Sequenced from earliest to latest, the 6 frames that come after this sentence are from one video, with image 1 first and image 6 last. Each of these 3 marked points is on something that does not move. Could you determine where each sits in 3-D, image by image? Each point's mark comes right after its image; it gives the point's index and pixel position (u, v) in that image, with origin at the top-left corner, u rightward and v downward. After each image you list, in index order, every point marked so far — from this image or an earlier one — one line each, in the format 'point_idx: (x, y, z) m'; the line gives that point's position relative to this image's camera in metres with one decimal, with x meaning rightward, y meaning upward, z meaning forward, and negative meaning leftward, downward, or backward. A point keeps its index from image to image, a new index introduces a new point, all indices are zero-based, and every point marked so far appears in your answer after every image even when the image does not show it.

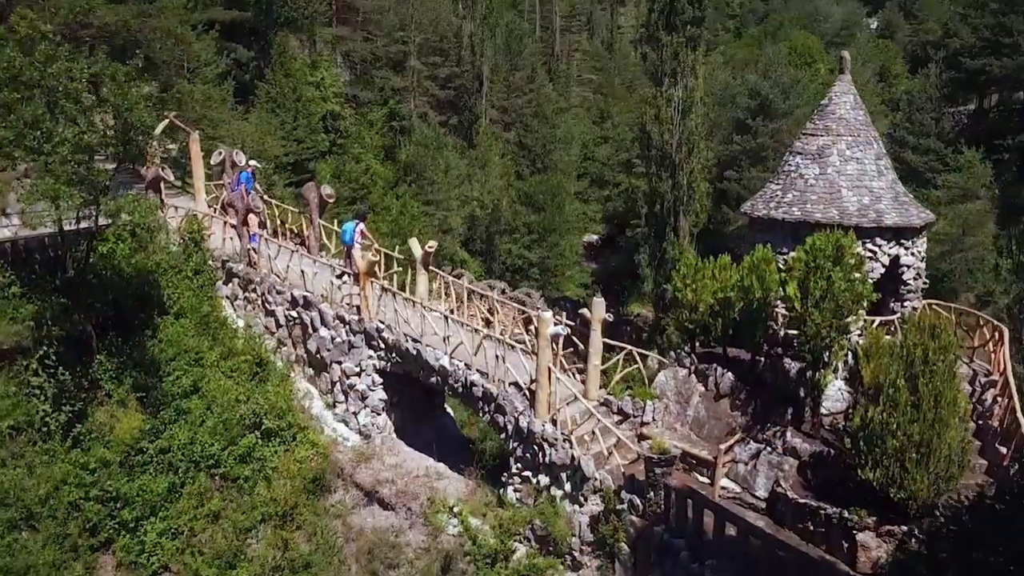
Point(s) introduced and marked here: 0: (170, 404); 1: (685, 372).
0: (-4.4, -1.5, +11.5) m
1: (+2.1, -1.1, +11.1) m
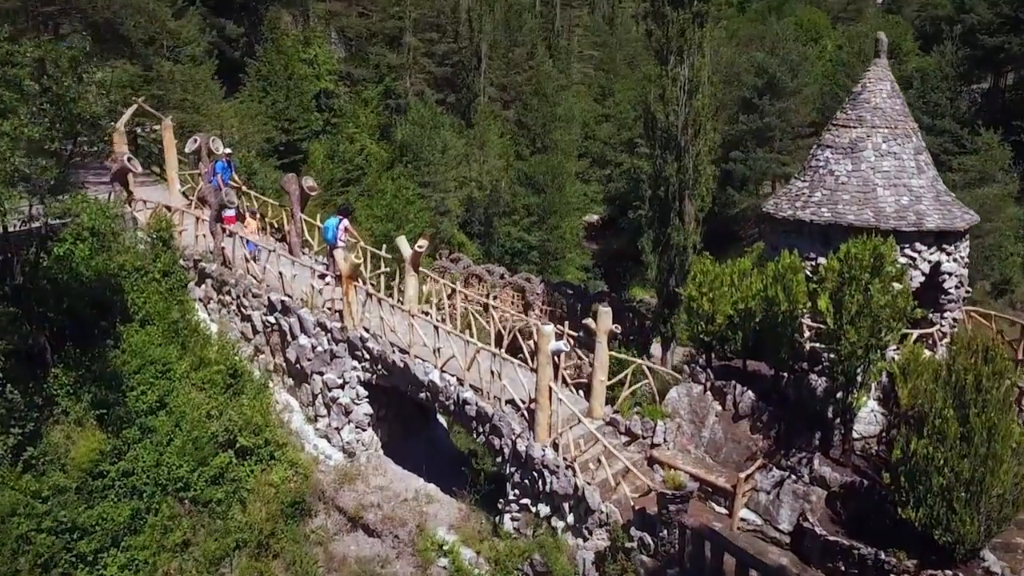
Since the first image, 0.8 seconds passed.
0: (-4.4, -1.6, +10.5) m
1: (+2.1, -1.2, +10.1) m
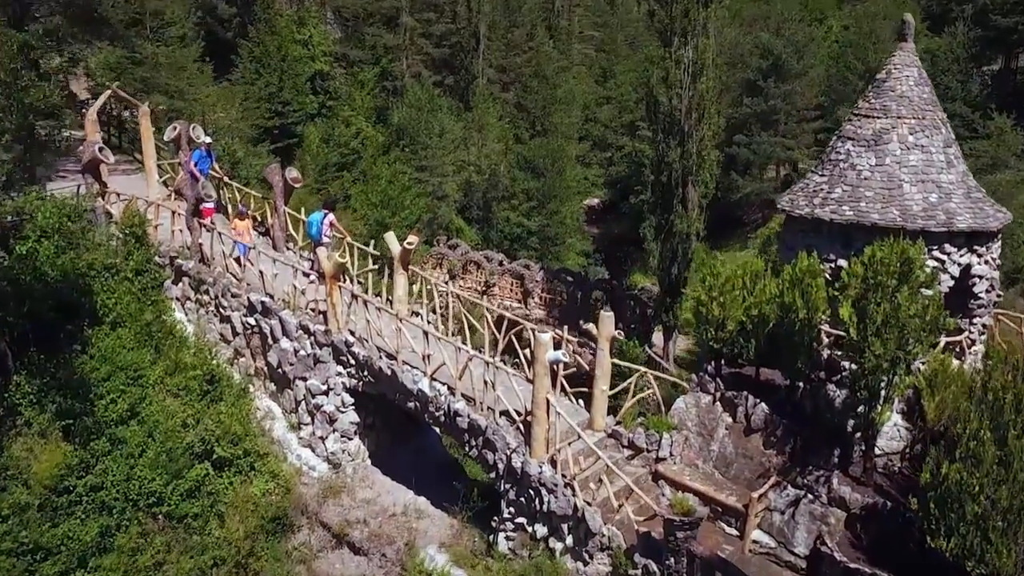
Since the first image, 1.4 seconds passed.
0: (-4.5, -1.6, +9.8) m
1: (+2.1, -1.2, +9.4) m
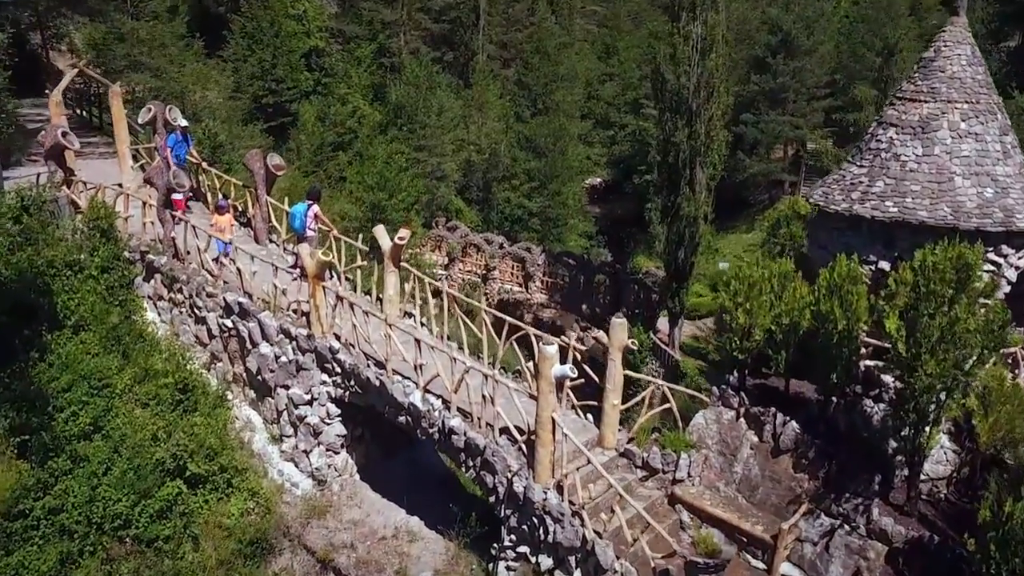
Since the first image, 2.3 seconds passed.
0: (-4.5, -1.6, +8.9) m
1: (+2.1, -1.2, +8.5) m
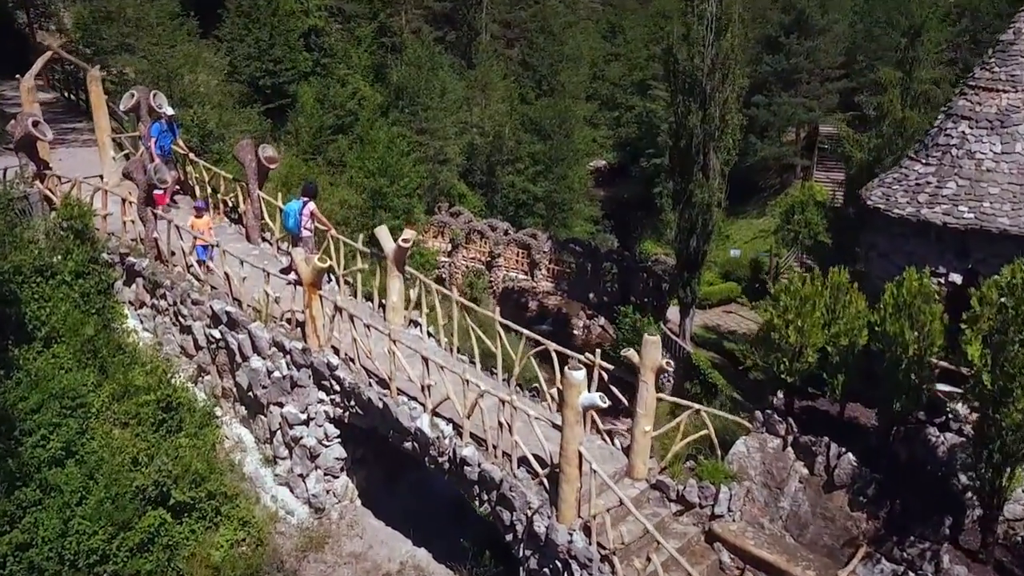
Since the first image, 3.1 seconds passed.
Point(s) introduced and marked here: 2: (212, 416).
0: (-4.3, -1.7, +8.0) m
1: (+2.2, -1.3, +7.6) m
2: (-3.1, -1.3, +9.4) m
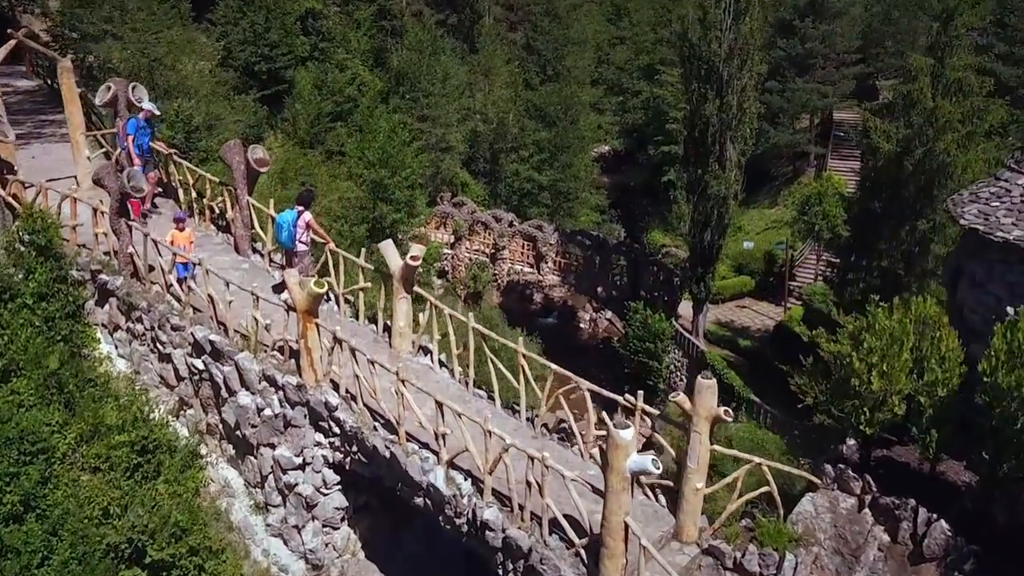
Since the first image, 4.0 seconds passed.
0: (-4.1, -1.9, +6.9) m
1: (+2.4, -1.6, +6.5) m
2: (-2.9, -1.5, +8.3) m
